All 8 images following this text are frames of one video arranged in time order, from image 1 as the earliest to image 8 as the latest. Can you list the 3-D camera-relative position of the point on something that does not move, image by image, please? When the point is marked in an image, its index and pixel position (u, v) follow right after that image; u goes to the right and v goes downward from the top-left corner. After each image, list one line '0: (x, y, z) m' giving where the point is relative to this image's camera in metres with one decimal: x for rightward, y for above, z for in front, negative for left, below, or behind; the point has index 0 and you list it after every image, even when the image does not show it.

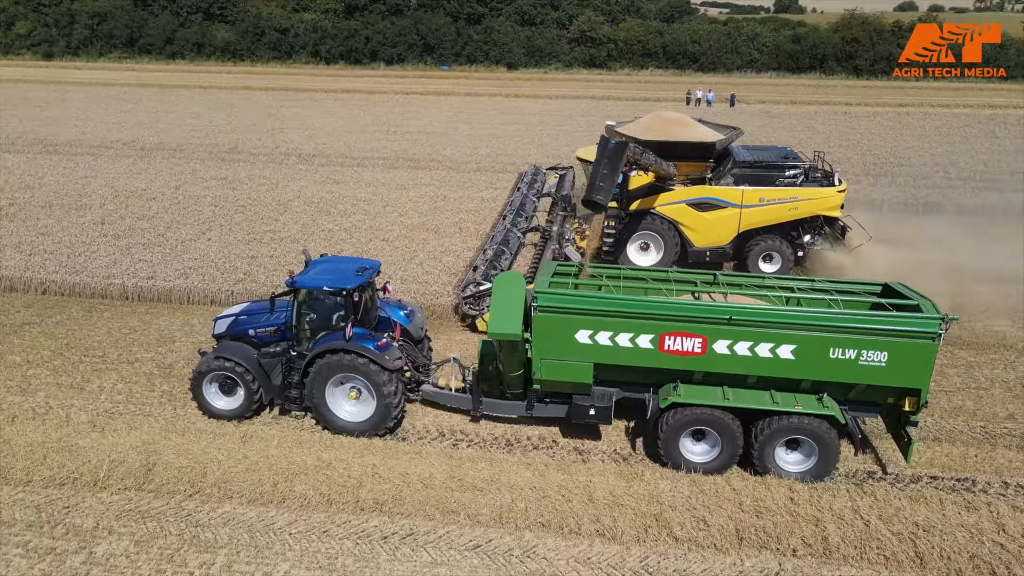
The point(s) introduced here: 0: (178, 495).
0: (-3.0, -1.9, +6.7) m
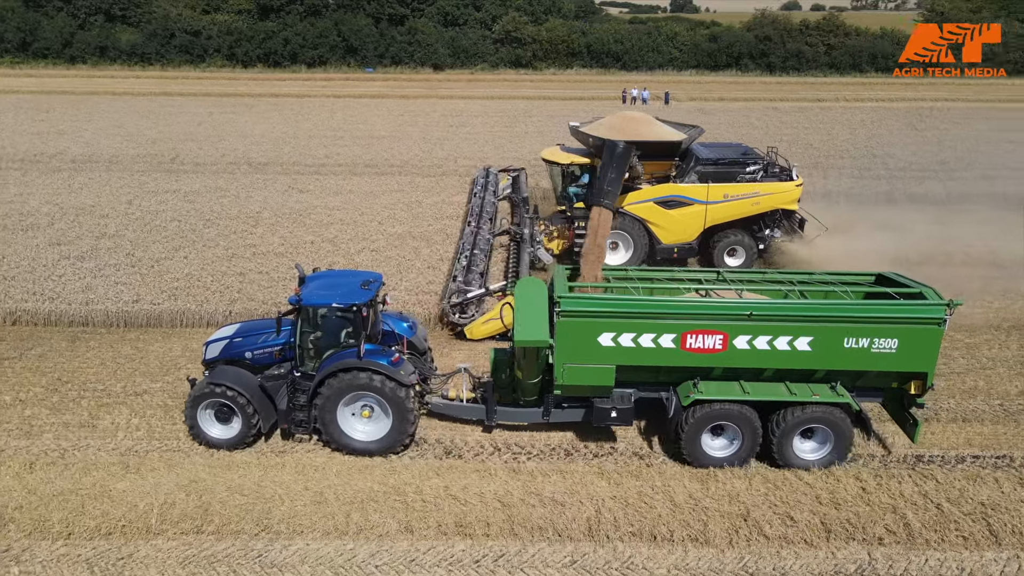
0: (-2.2, -2.1, +6.3) m
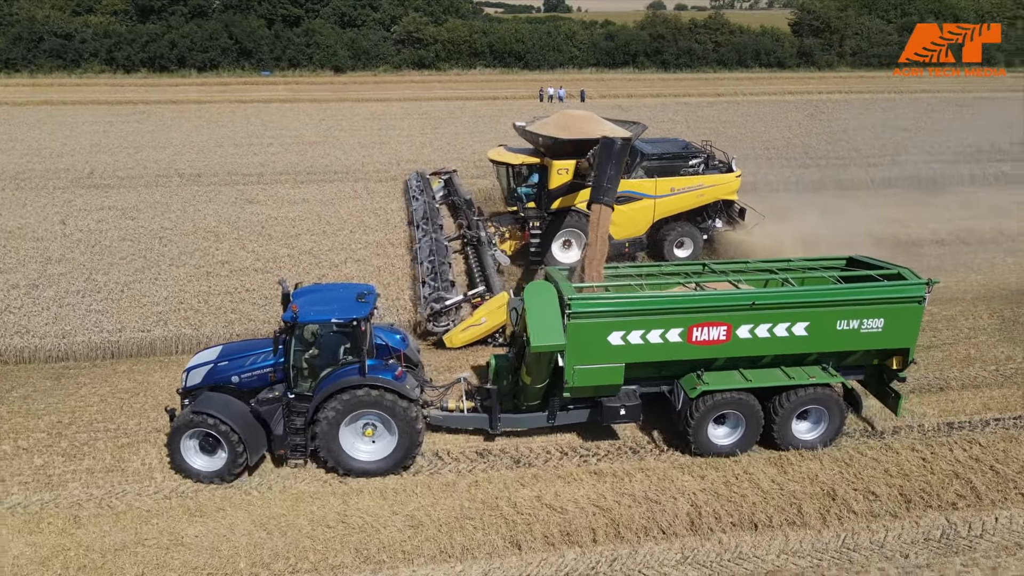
0: (-1.3, -2.3, +5.9) m
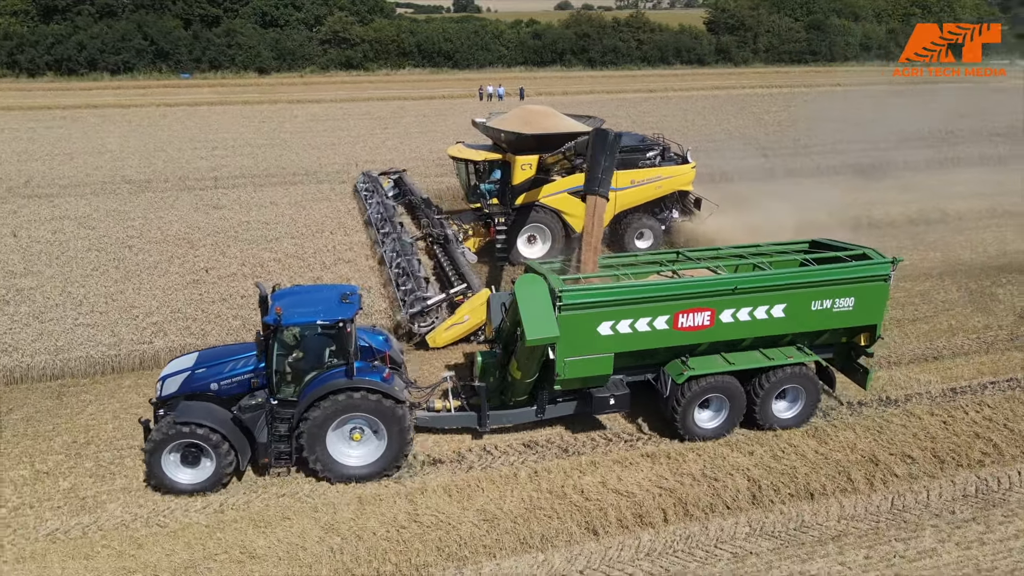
0: (-0.6, -2.2, +5.8) m
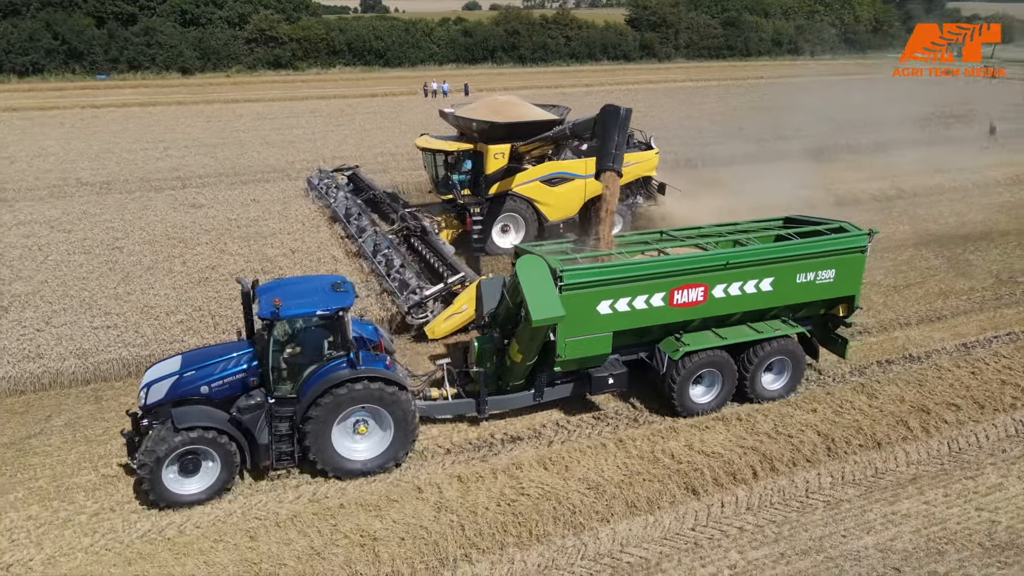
0: (+0.4, -2.0, +5.9) m
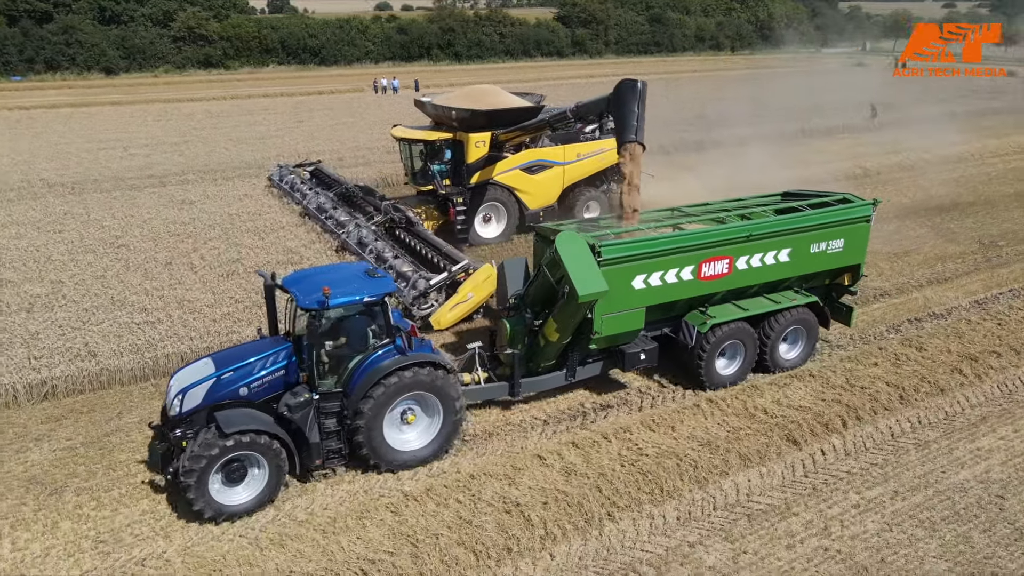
0: (+1.4, -1.7, +6.1) m
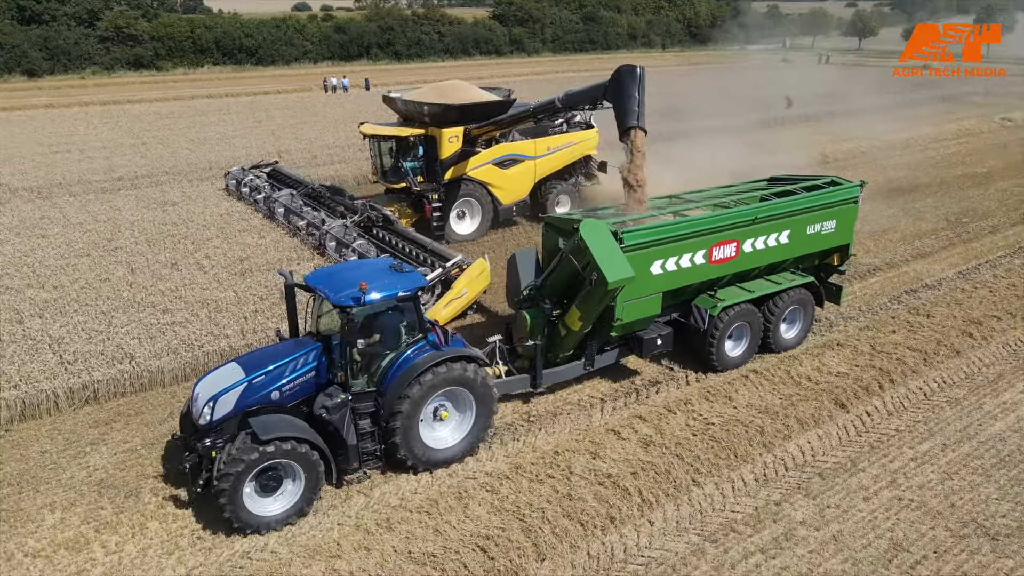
0: (+2.1, -1.4, +6.4) m
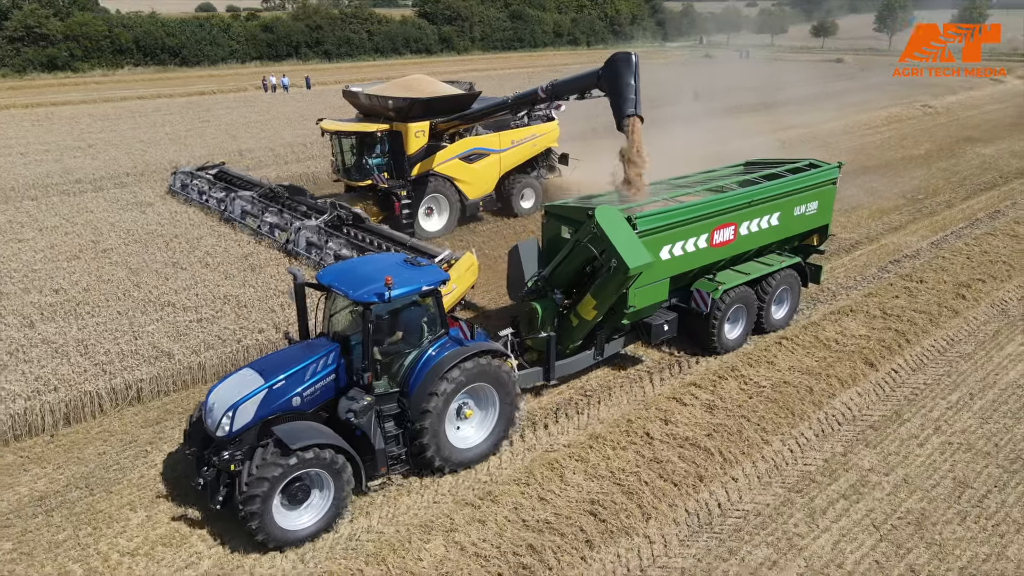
0: (+2.8, -1.1, +6.7) m
